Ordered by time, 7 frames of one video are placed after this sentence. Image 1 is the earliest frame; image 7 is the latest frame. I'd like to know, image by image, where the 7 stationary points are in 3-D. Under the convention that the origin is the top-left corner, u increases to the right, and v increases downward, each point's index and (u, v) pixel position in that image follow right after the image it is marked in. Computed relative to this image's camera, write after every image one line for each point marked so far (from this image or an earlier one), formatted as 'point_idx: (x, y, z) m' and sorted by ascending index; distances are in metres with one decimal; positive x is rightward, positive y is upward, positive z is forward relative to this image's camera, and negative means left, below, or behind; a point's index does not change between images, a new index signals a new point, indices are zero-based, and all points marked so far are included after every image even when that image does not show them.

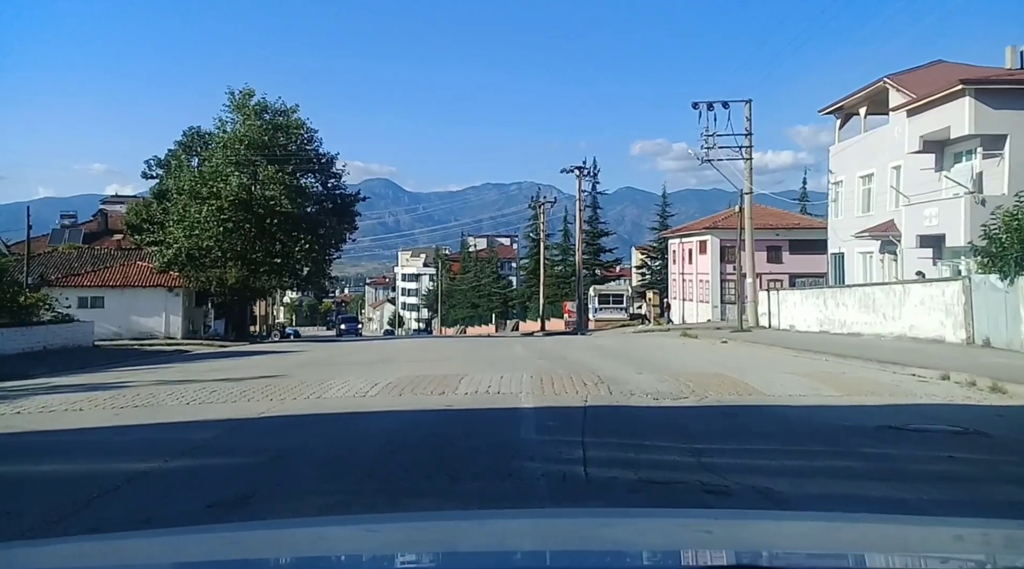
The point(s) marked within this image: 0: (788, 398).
0: (+3.6, -1.5, +13.9) m
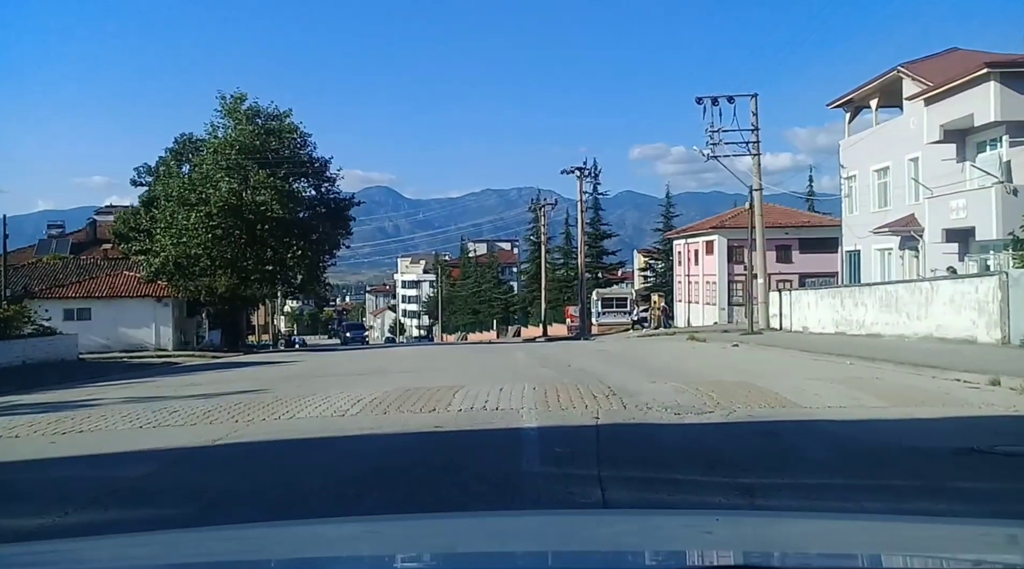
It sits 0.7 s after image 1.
0: (+3.6, -1.4, +12.2) m
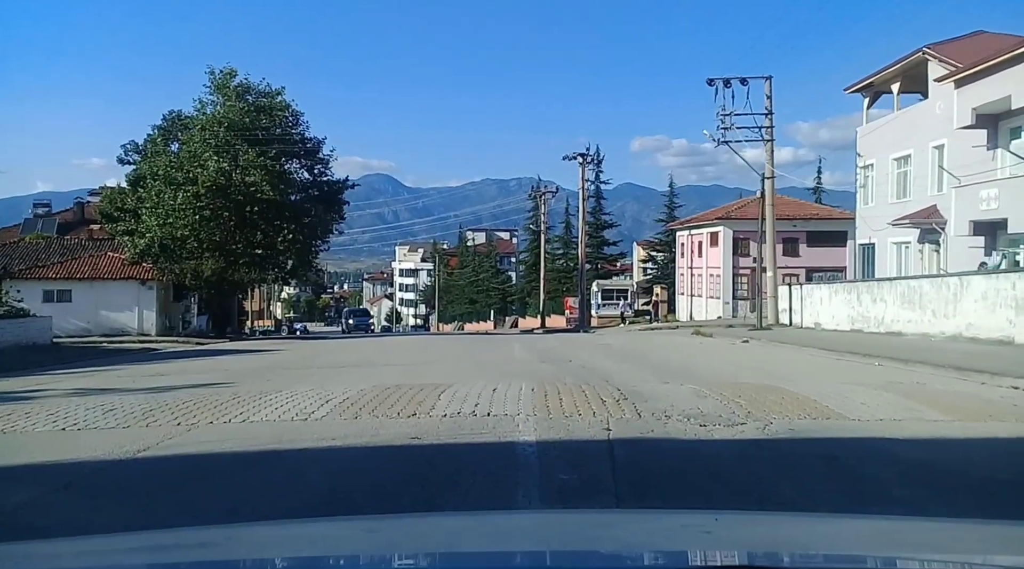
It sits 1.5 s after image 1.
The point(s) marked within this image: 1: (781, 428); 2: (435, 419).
0: (+3.5, -1.3, +10.3) m
1: (+2.5, -1.3, +9.9) m
2: (-0.8, -1.3, +10.5) m
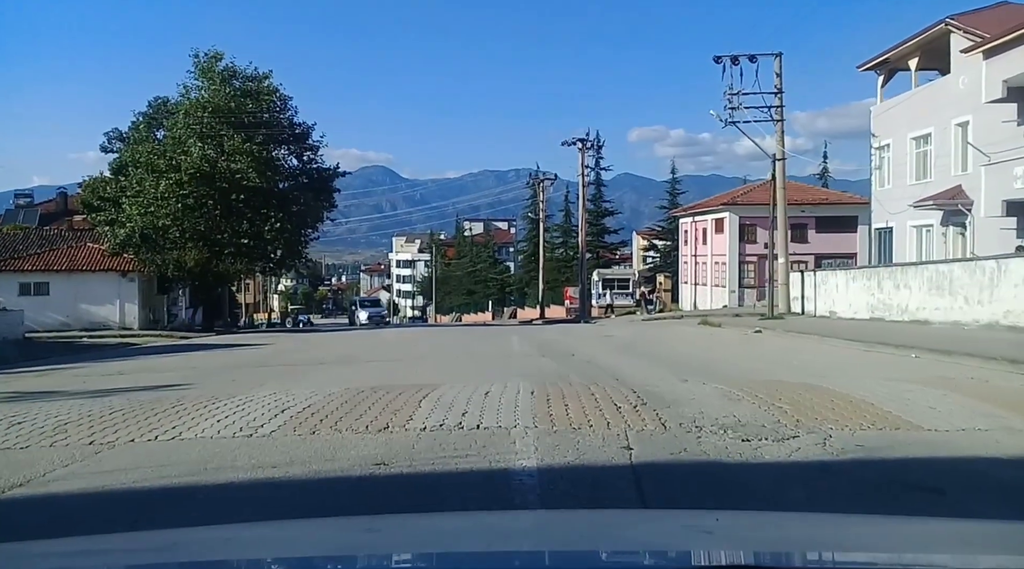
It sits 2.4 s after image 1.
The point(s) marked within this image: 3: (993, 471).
0: (+3.5, -1.2, +8.3) m
1: (+2.5, -1.2, +7.9) m
2: (-0.8, -1.2, +8.5) m
3: (+3.2, -1.3, +7.2) m
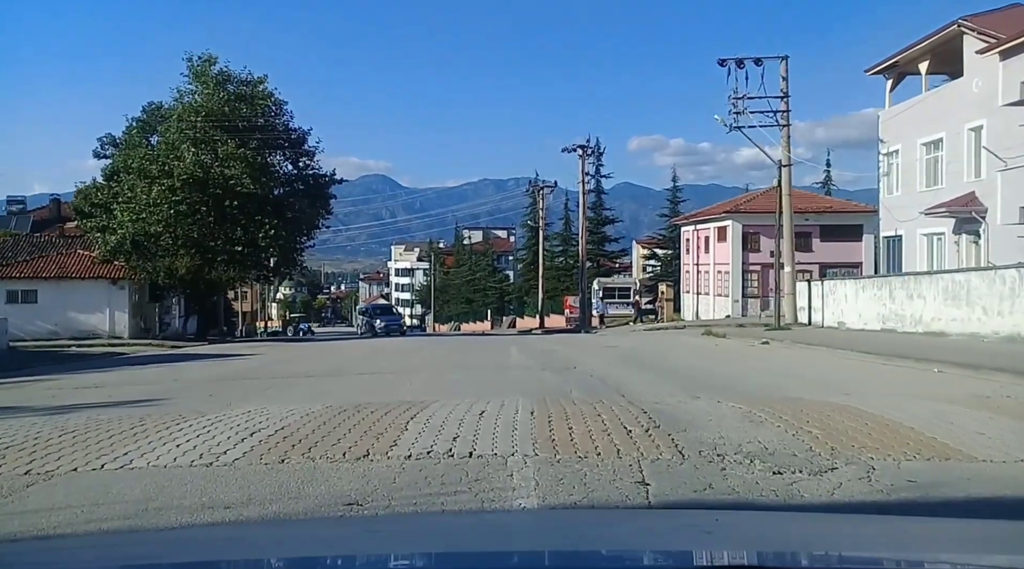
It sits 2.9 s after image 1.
0: (+3.5, -1.2, +7.2) m
1: (+2.4, -1.2, +6.9) m
2: (-0.8, -1.2, +7.5) m
3: (+3.2, -1.3, +6.2) m
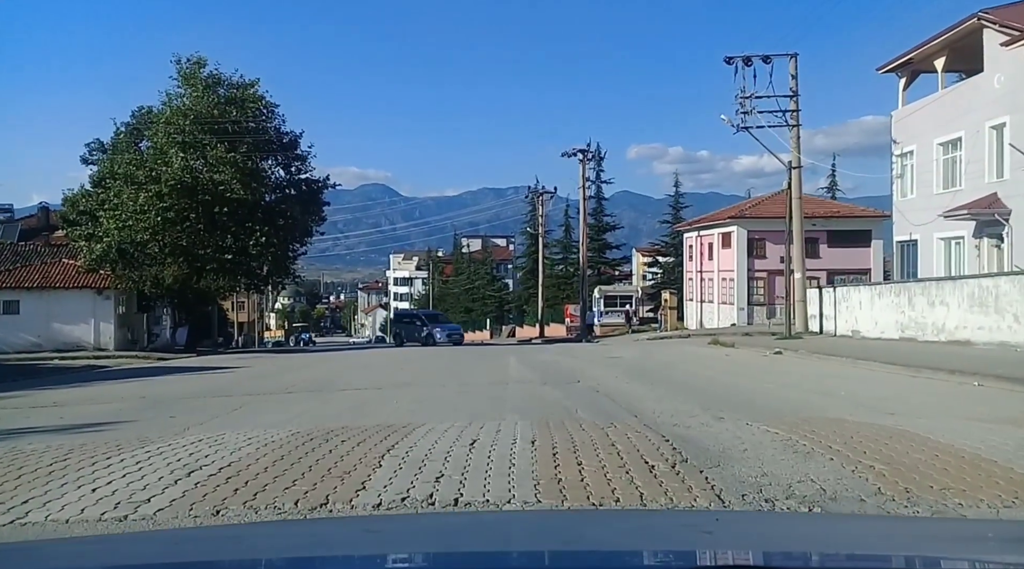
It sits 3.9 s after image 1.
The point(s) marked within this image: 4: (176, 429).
0: (+3.4, -1.2, +5.7) m
1: (+2.4, -1.2, +5.3) m
2: (-0.9, -1.3, +5.9) m
3: (+3.2, -1.3, +4.6) m
4: (-3.3, -1.4, +10.3) m
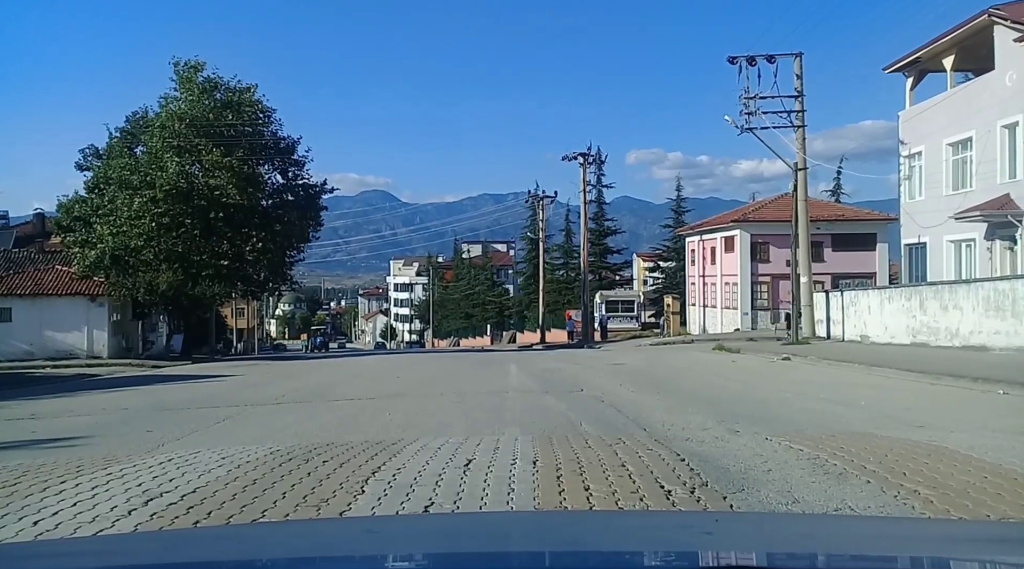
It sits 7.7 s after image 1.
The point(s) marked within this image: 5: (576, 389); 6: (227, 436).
0: (+3.4, -1.2, +4.9) m
1: (+2.4, -1.2, +4.5) m
2: (-0.9, -1.3, +5.2) m
3: (+3.2, -1.3, +3.9) m
4: (-3.3, -1.5, +9.5) m
5: (+1.1, -1.8, +18.9) m
6: (-3.5, -1.6, +11.9) m
